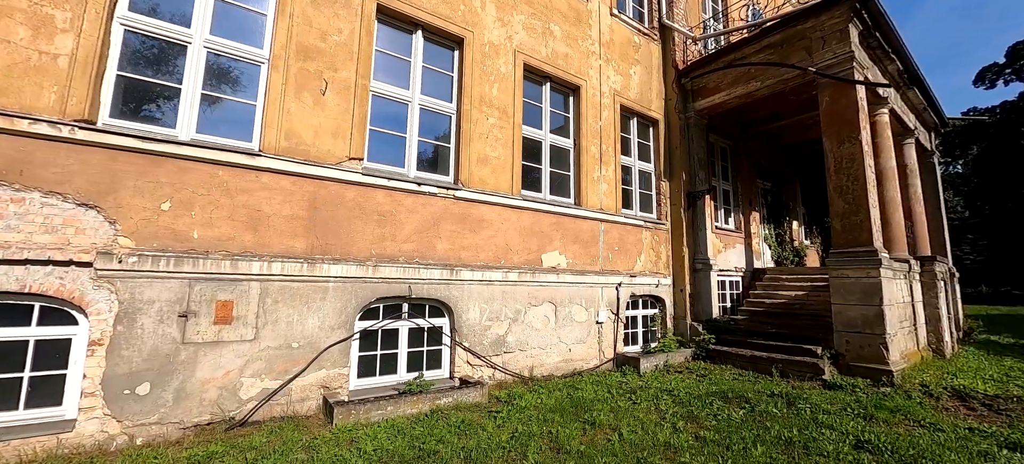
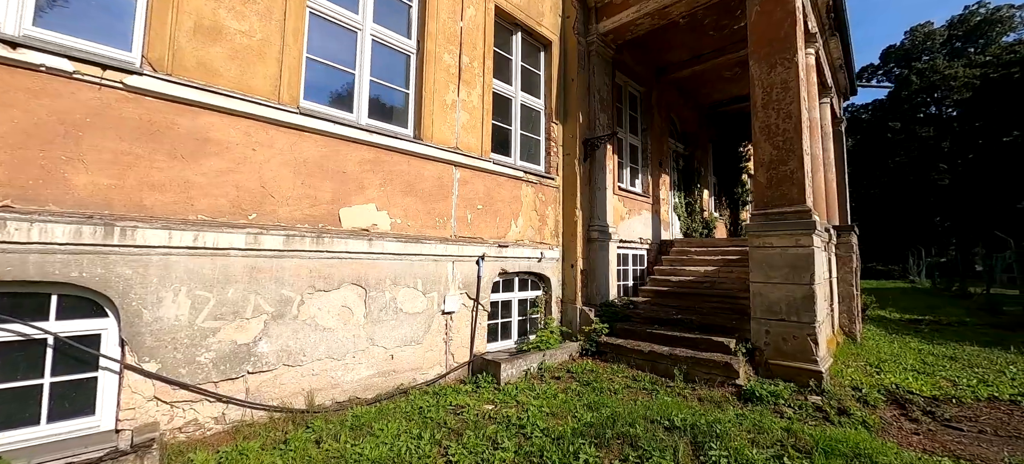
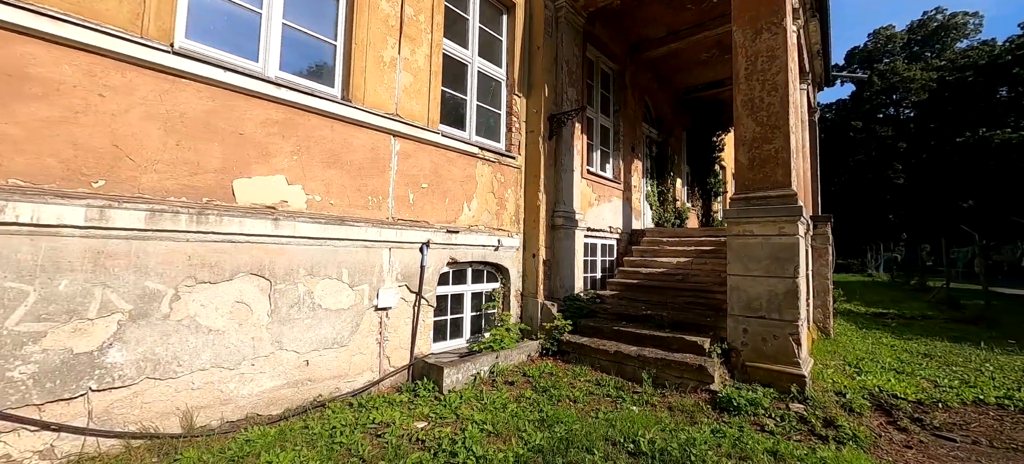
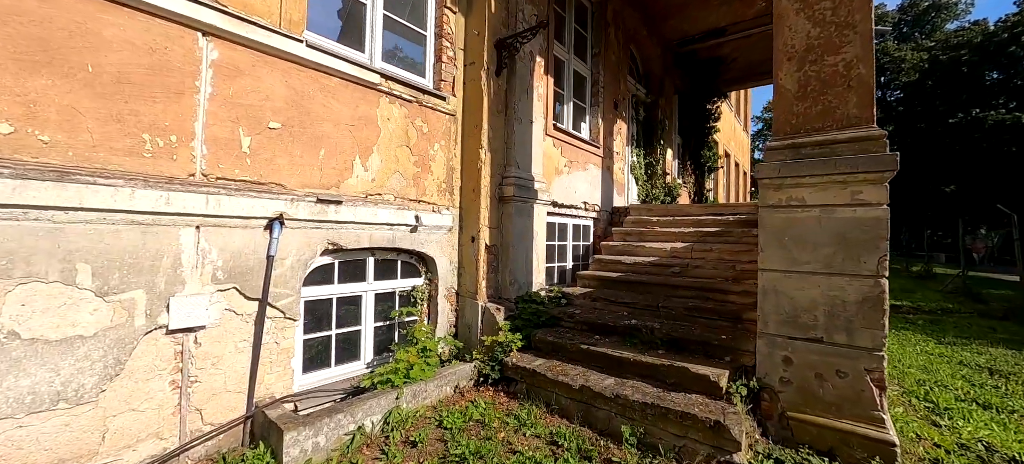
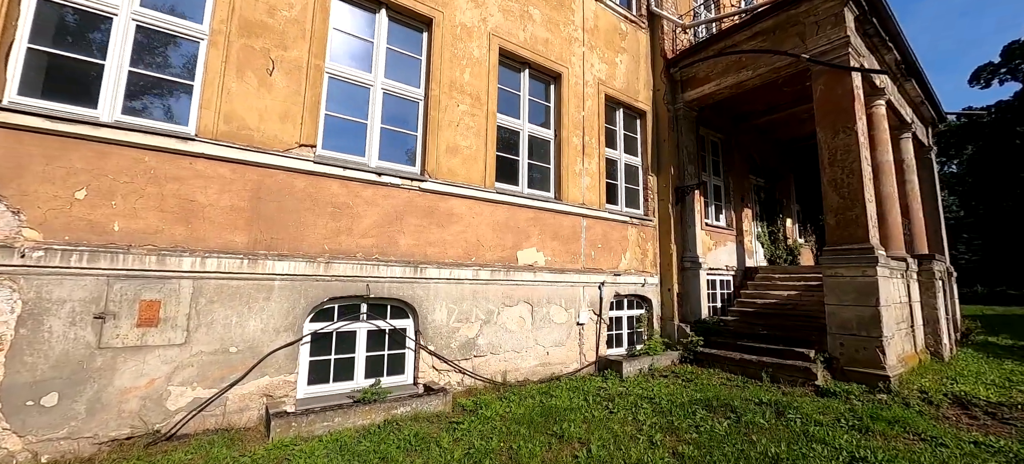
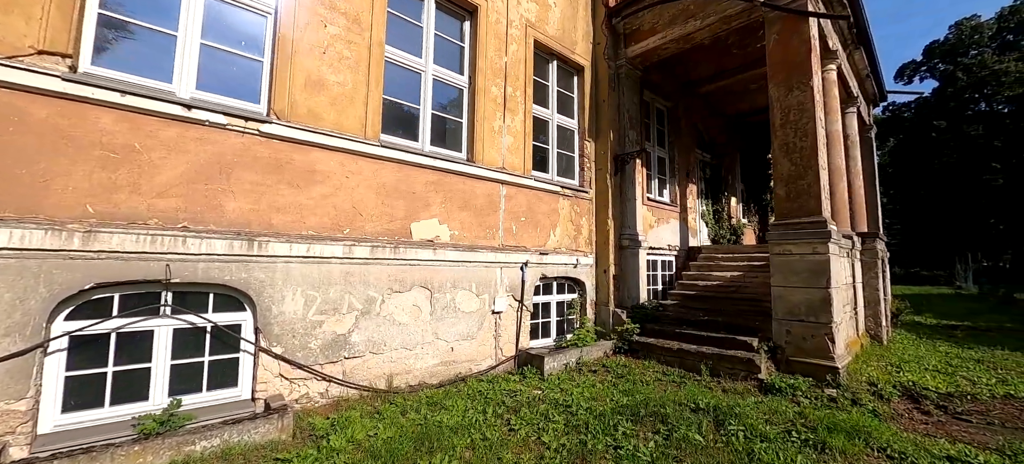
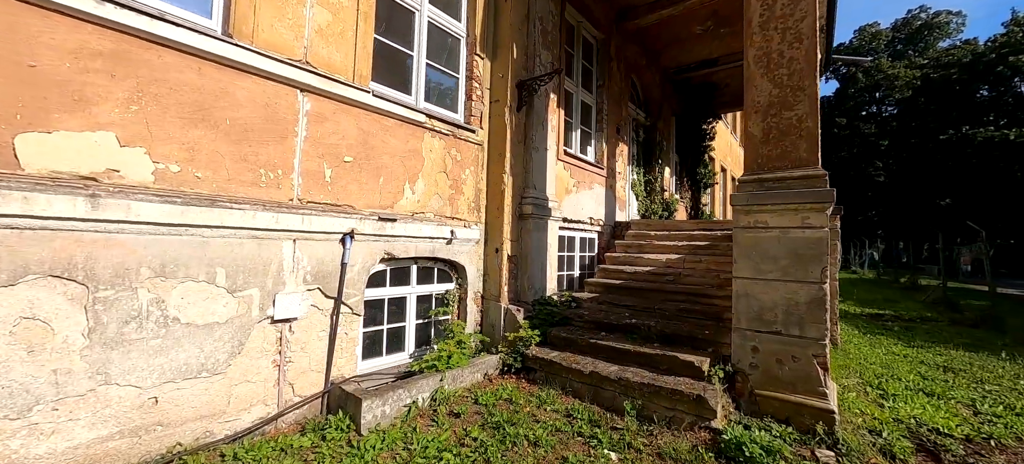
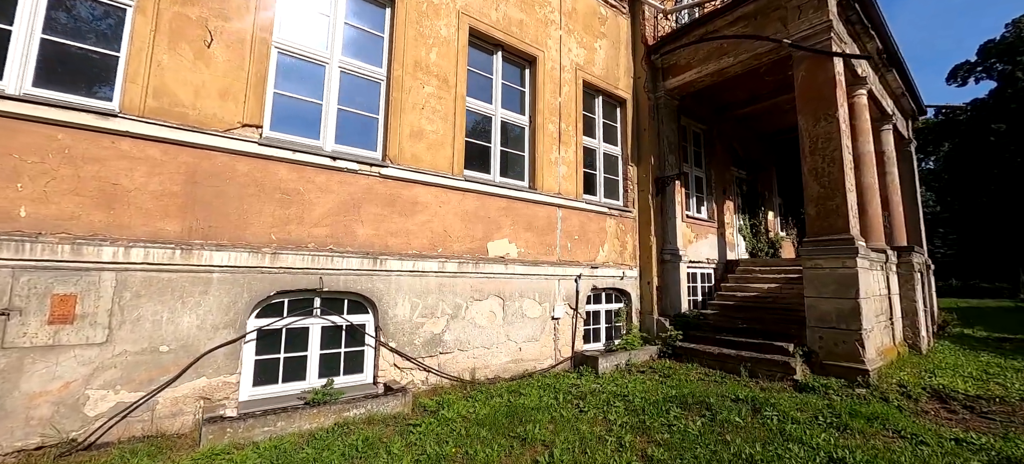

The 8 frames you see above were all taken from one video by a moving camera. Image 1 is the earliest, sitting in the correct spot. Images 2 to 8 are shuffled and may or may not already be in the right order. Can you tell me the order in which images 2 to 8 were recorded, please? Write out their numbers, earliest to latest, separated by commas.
5, 8, 6, 2, 3, 7, 4
